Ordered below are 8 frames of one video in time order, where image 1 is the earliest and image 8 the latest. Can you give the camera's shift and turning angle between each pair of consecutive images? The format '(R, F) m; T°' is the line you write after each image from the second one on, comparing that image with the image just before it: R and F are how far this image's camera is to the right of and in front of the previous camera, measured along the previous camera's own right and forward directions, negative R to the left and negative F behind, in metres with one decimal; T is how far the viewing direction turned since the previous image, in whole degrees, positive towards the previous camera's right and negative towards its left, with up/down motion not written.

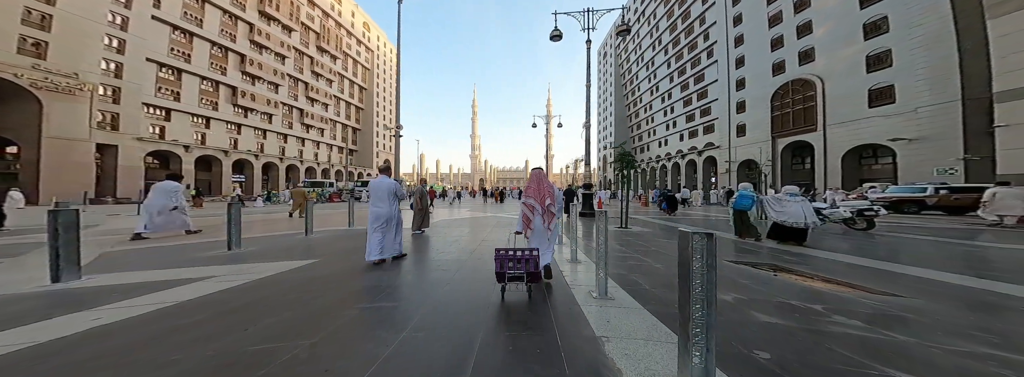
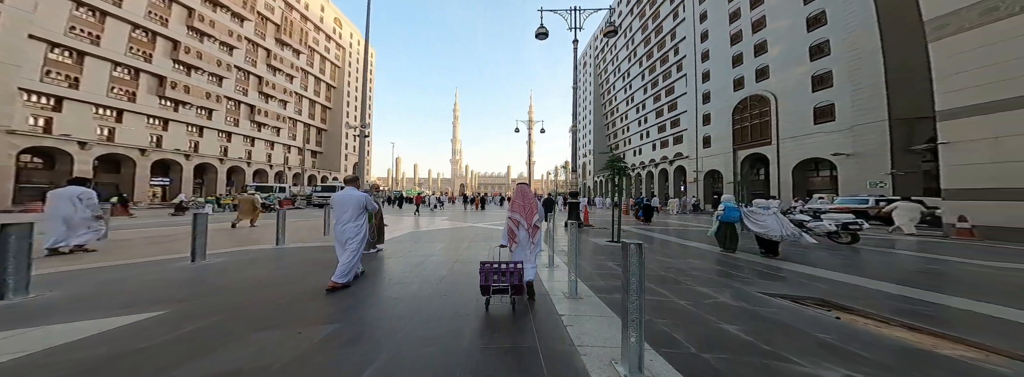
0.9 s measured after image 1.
(0.0, +0.2) m; +5°
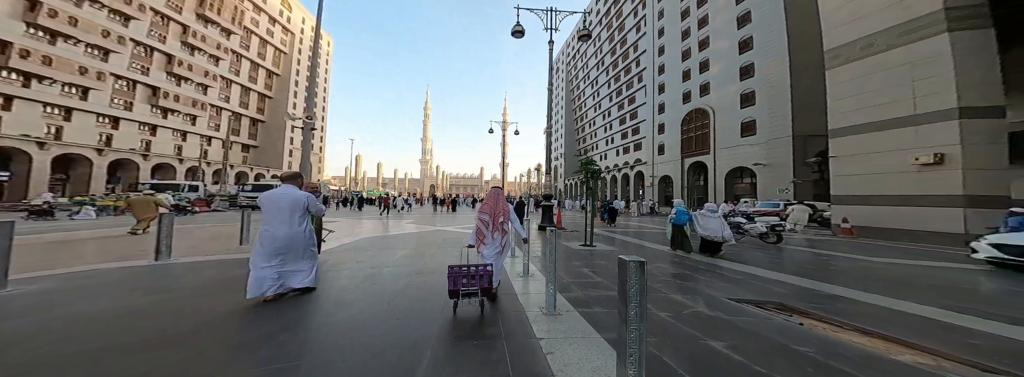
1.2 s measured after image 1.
(0.0, +0.1) m; +6°
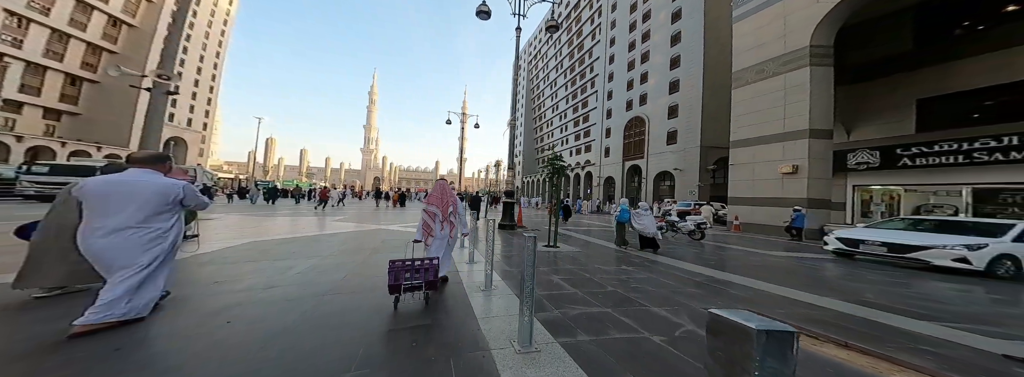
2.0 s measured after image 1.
(0.0, +0.1) m; +10°
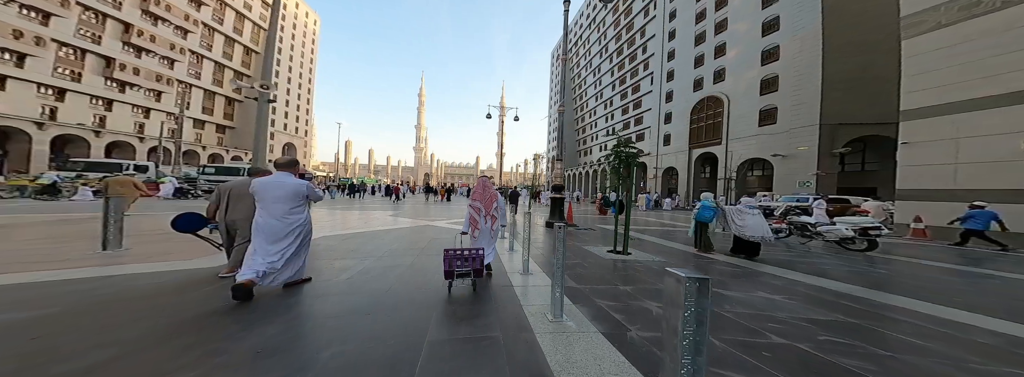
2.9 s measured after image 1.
(-0.2, +0.4) m; -9°
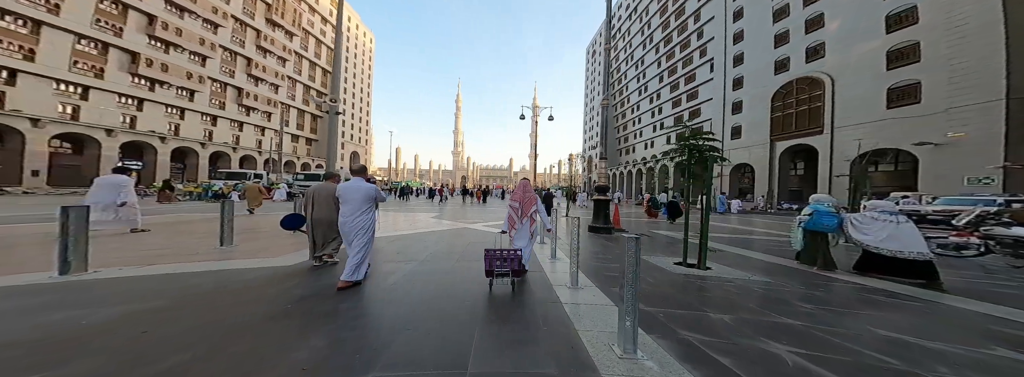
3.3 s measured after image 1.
(-0.2, +0.4) m; -8°
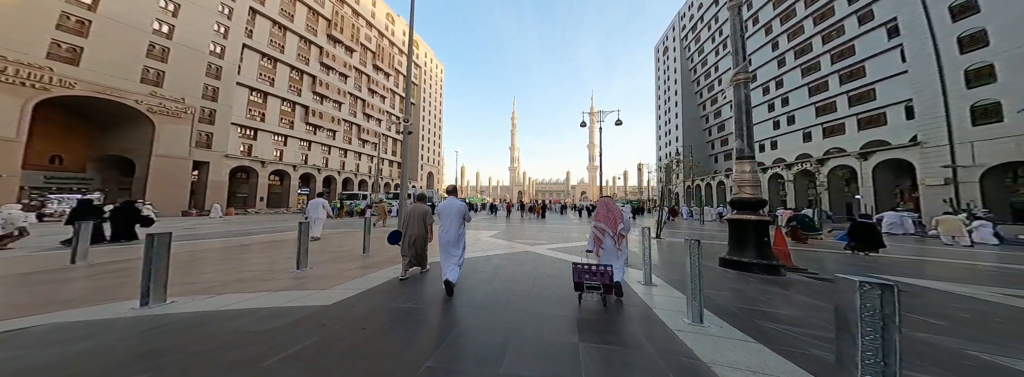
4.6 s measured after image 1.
(-0.8, +1.6) m; -15°
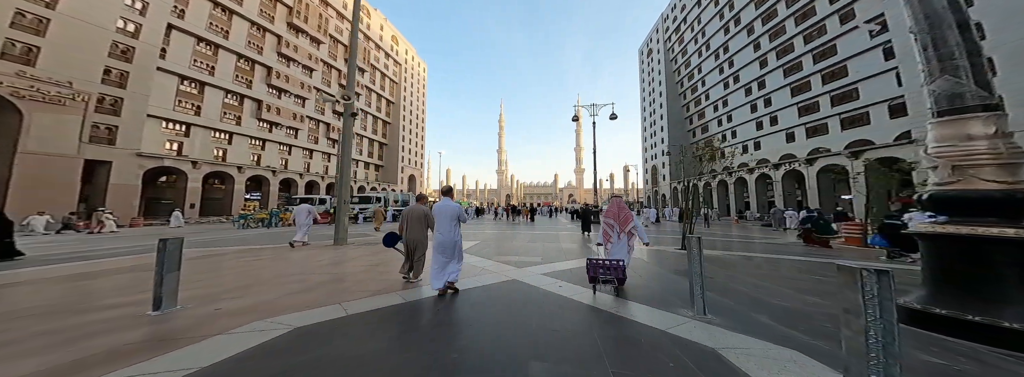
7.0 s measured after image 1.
(-0.1, +3.5) m; +4°
